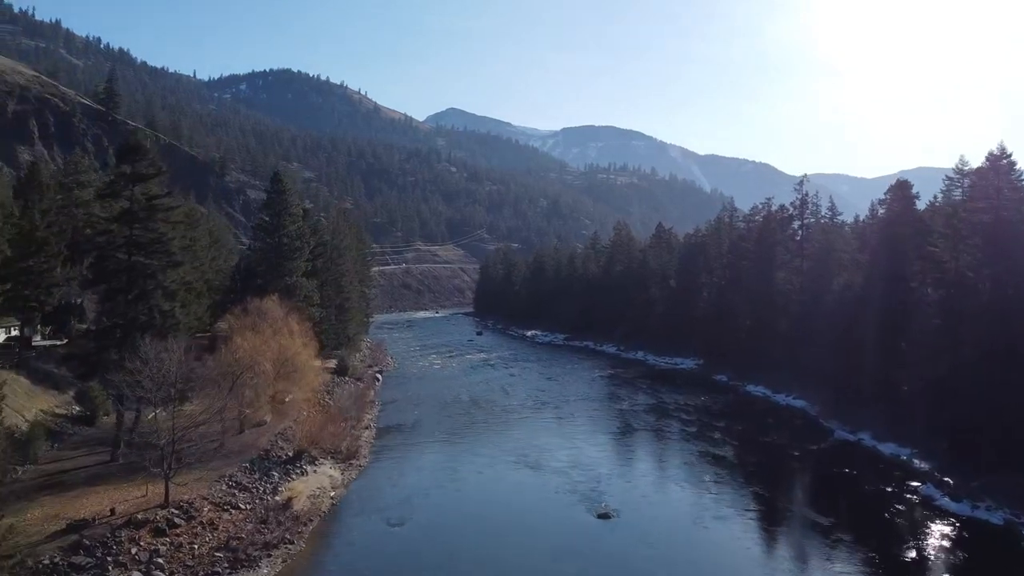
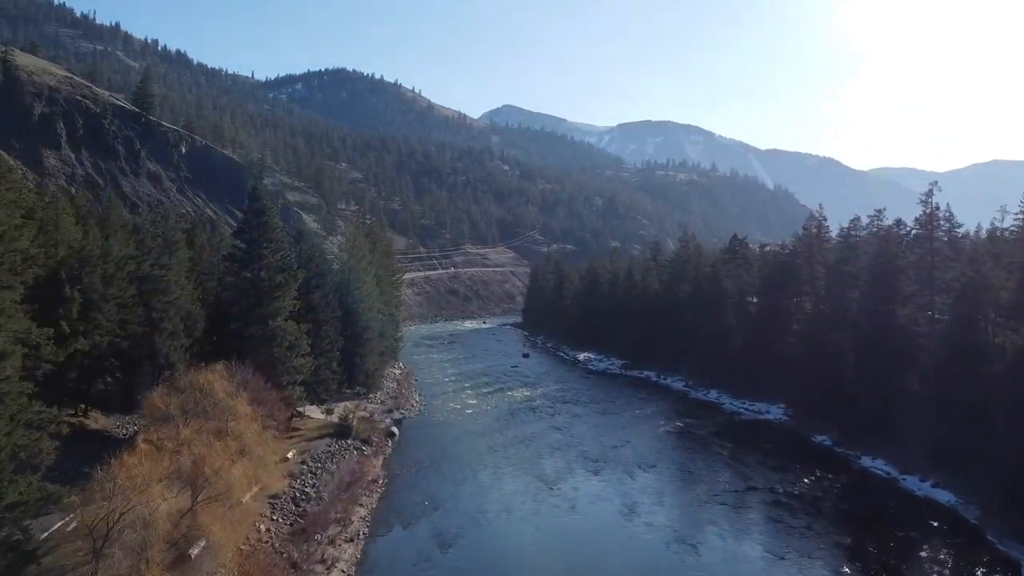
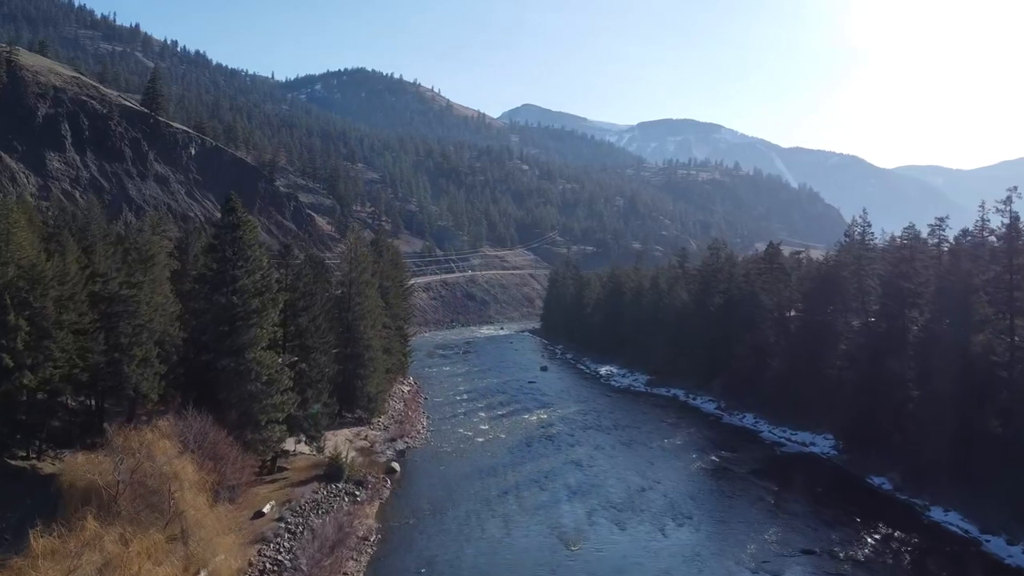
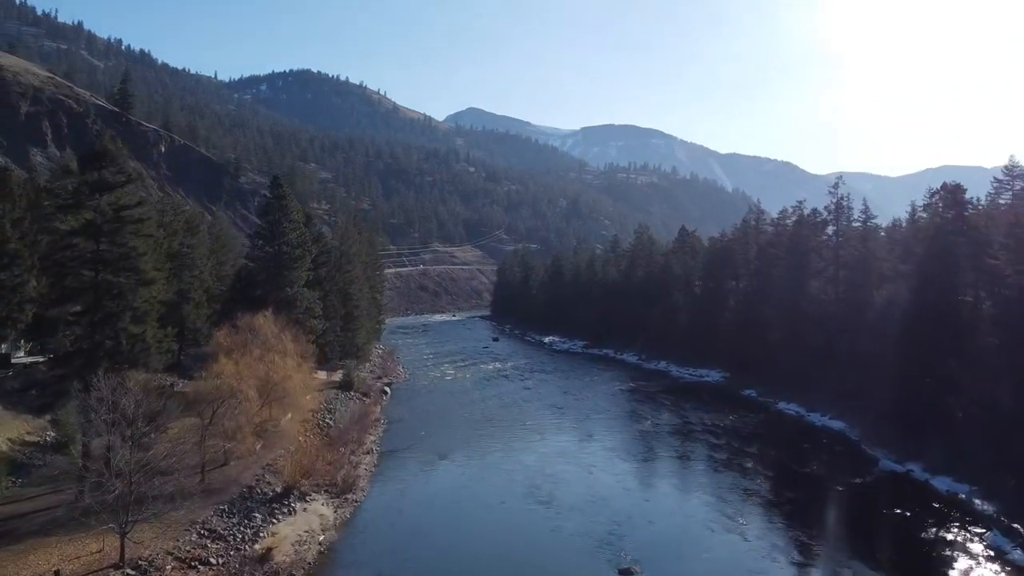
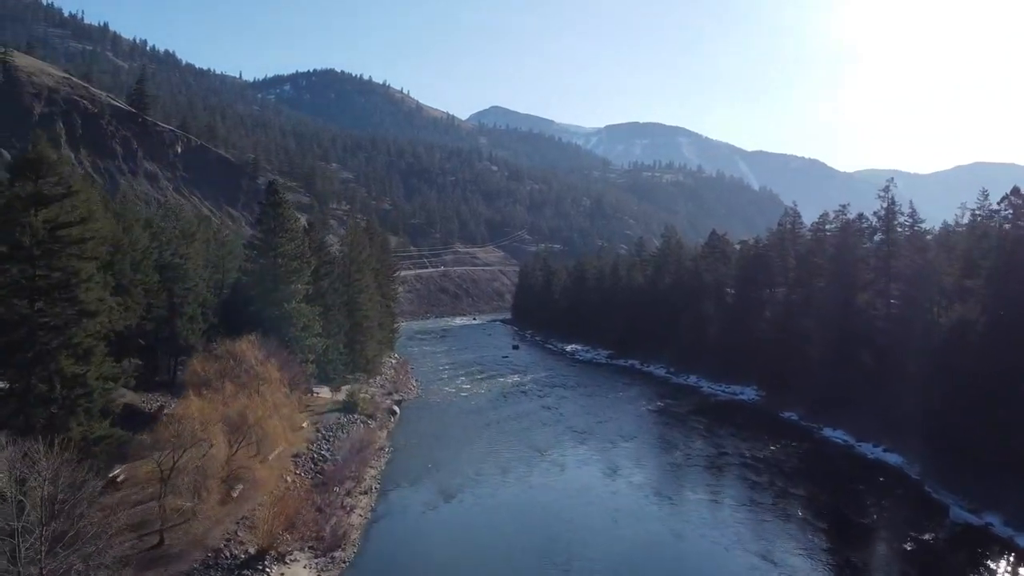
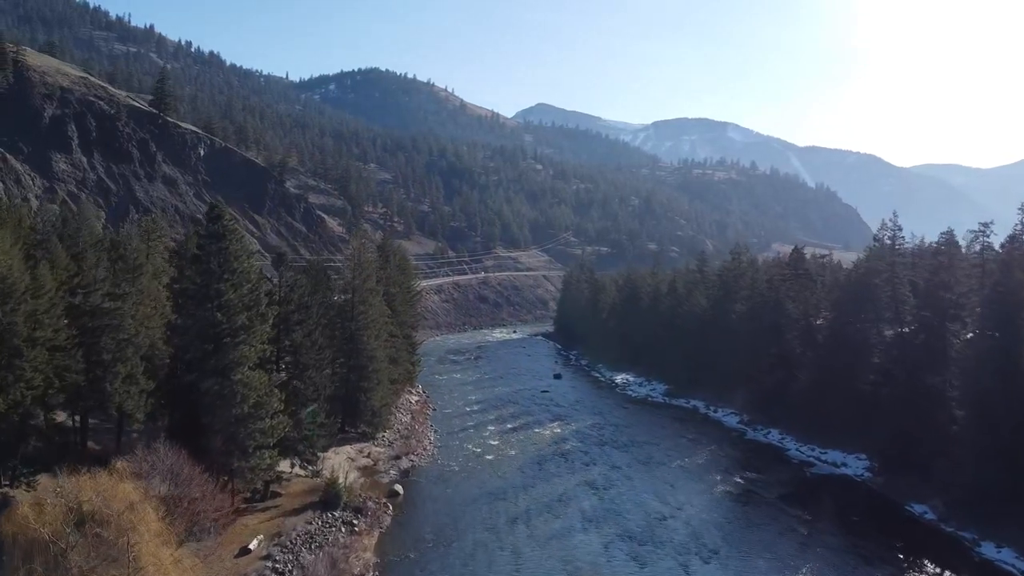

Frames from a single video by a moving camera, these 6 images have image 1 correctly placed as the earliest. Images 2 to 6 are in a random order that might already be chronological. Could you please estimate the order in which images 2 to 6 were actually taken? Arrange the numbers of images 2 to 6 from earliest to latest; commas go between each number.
4, 5, 2, 3, 6
